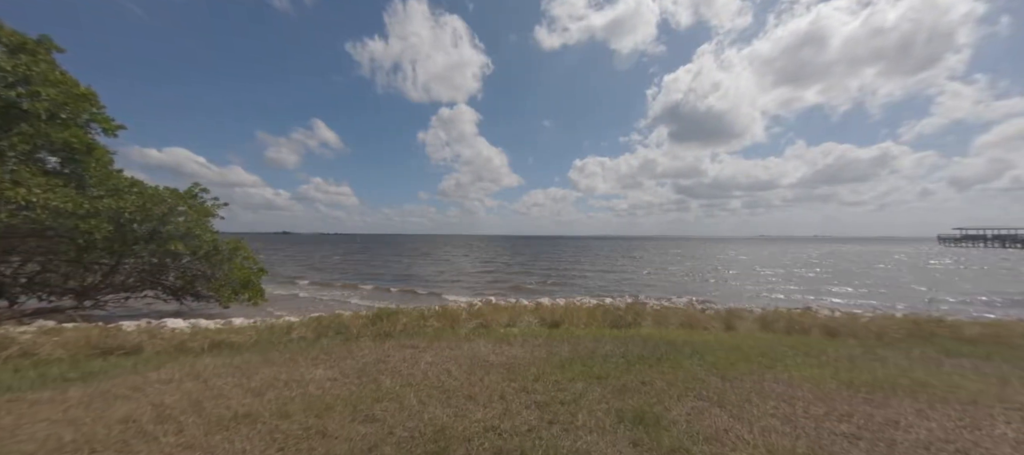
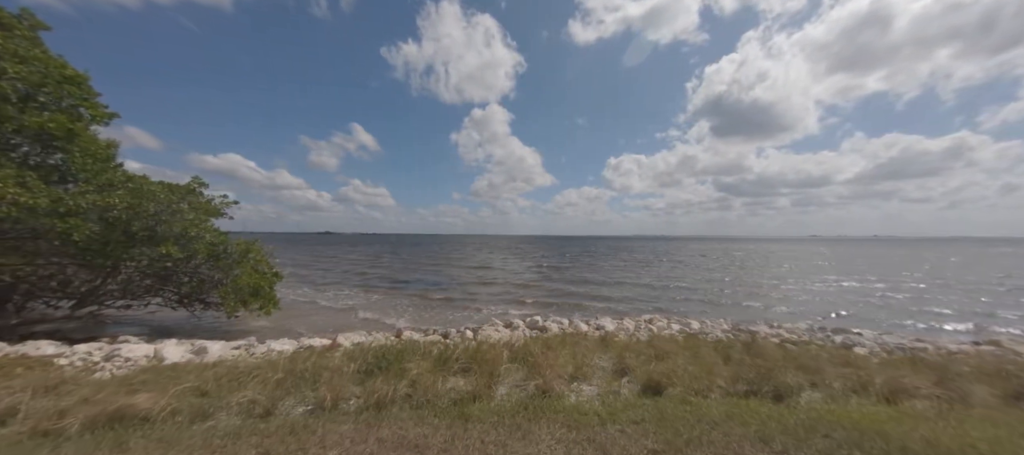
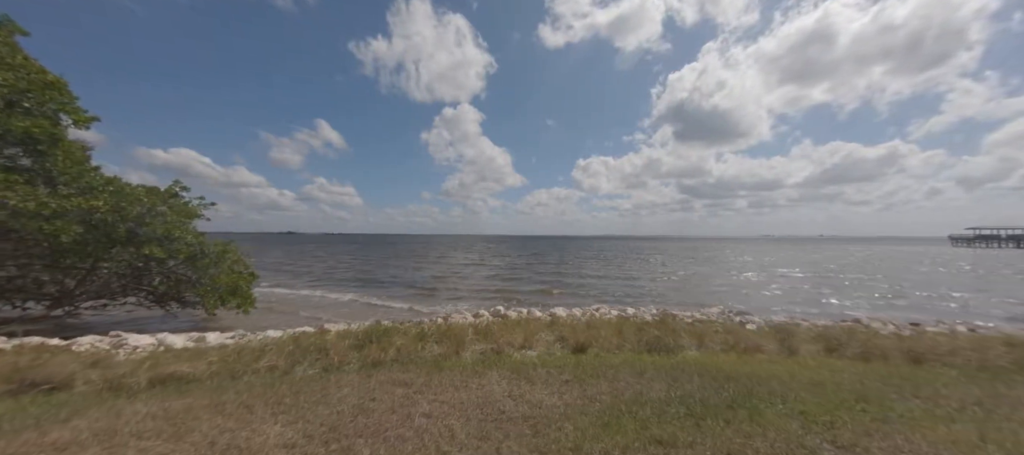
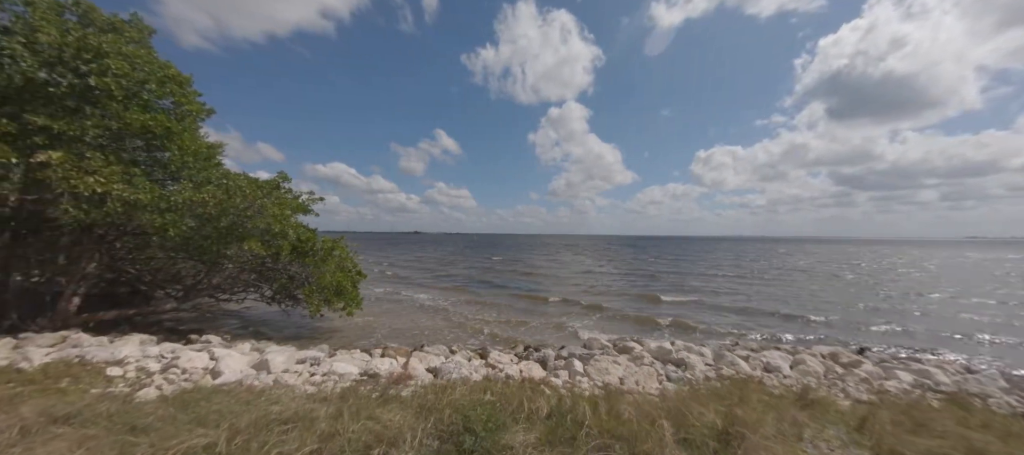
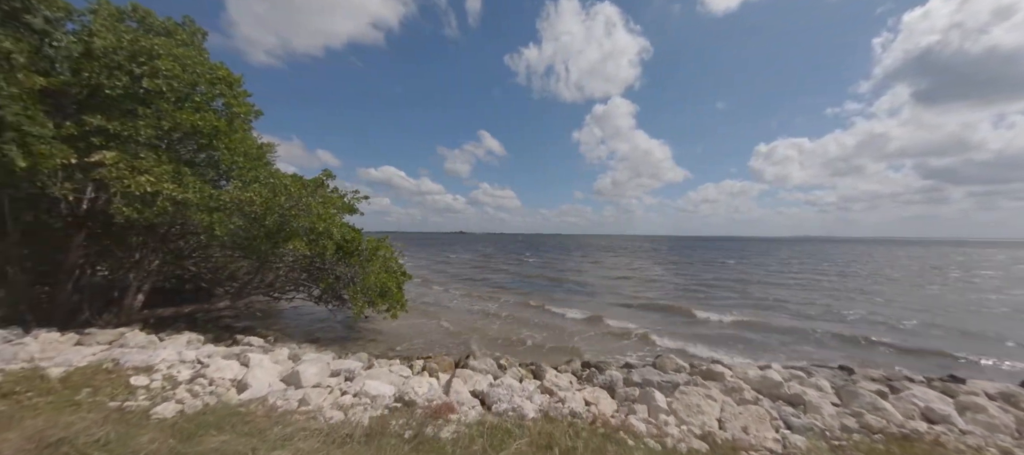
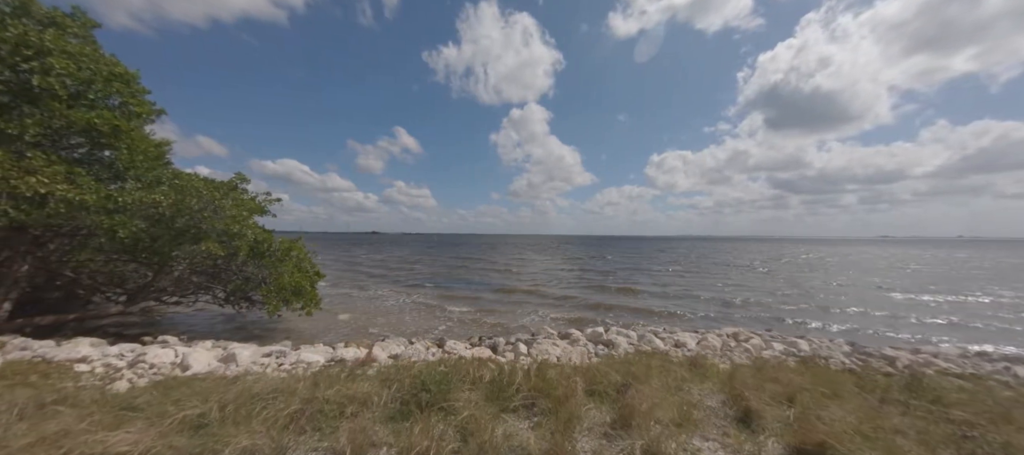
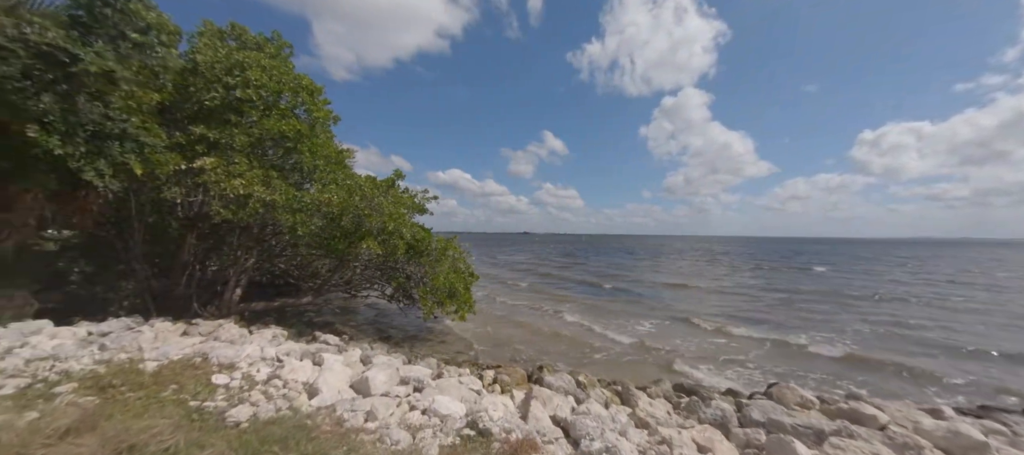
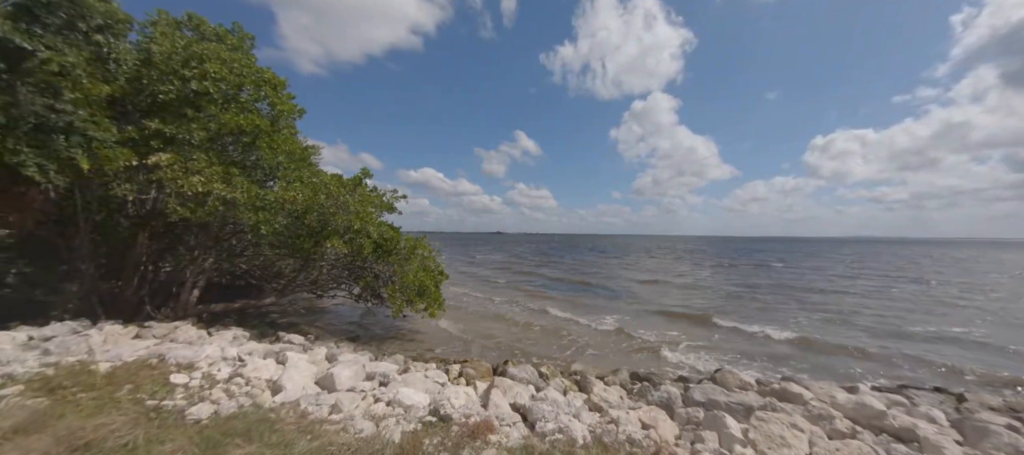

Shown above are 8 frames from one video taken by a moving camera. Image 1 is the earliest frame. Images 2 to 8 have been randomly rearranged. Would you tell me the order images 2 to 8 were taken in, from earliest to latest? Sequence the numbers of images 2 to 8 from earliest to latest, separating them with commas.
3, 2, 6, 4, 5, 8, 7
